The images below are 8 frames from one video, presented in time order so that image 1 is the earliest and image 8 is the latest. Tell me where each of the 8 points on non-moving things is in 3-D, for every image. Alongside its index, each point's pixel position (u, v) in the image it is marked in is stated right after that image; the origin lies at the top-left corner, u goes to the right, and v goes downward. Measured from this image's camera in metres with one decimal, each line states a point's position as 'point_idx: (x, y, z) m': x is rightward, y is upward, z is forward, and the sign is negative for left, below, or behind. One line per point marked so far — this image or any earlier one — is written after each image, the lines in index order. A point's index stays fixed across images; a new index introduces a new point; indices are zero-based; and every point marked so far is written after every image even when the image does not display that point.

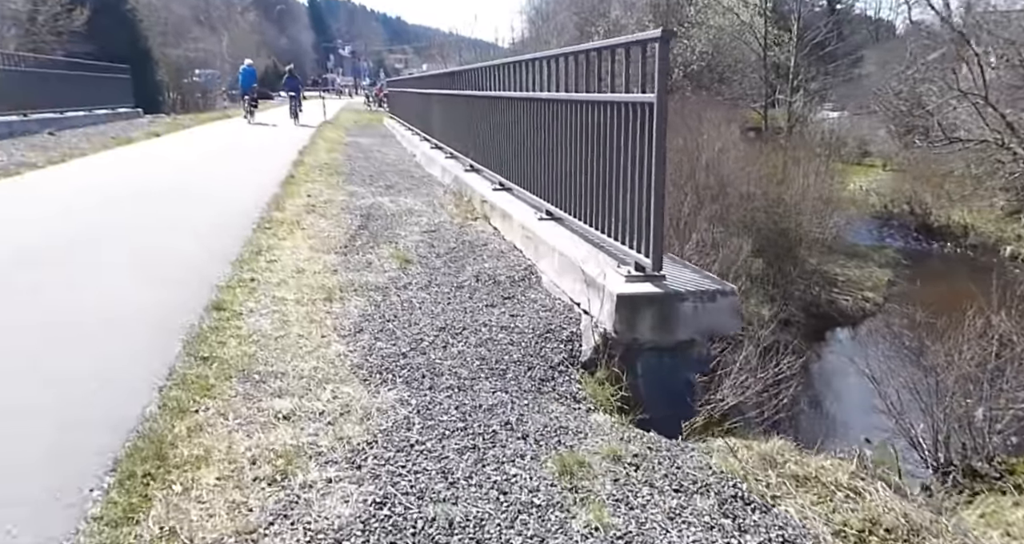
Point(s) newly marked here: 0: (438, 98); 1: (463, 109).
0: (-1.1, +2.8, +13.7) m
1: (-0.6, +2.1, +10.9) m
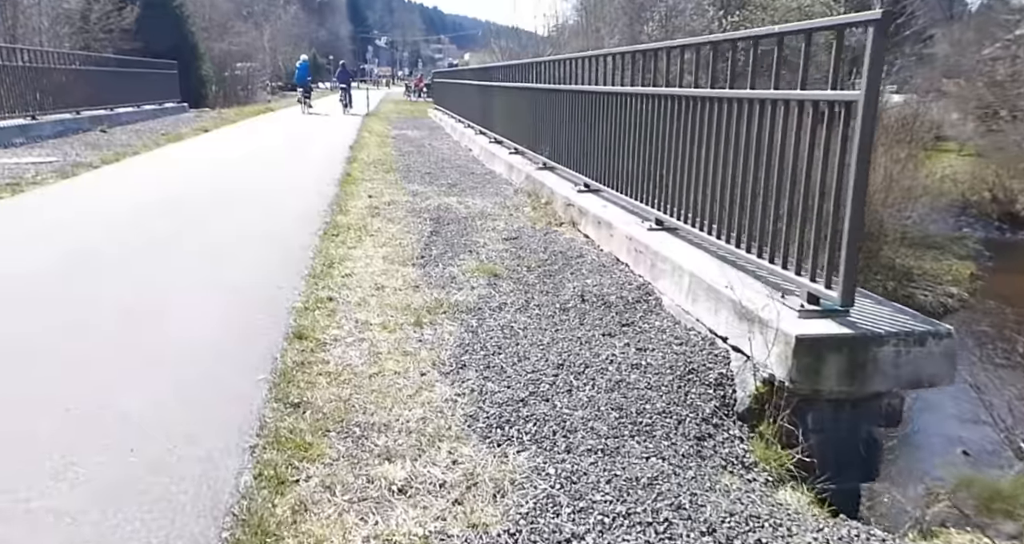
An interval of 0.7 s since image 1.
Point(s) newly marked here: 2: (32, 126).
0: (-0.1, +2.8, +13.2) m
1: (+0.2, +2.1, +10.4) m
2: (-8.7, +2.7, +15.1) m
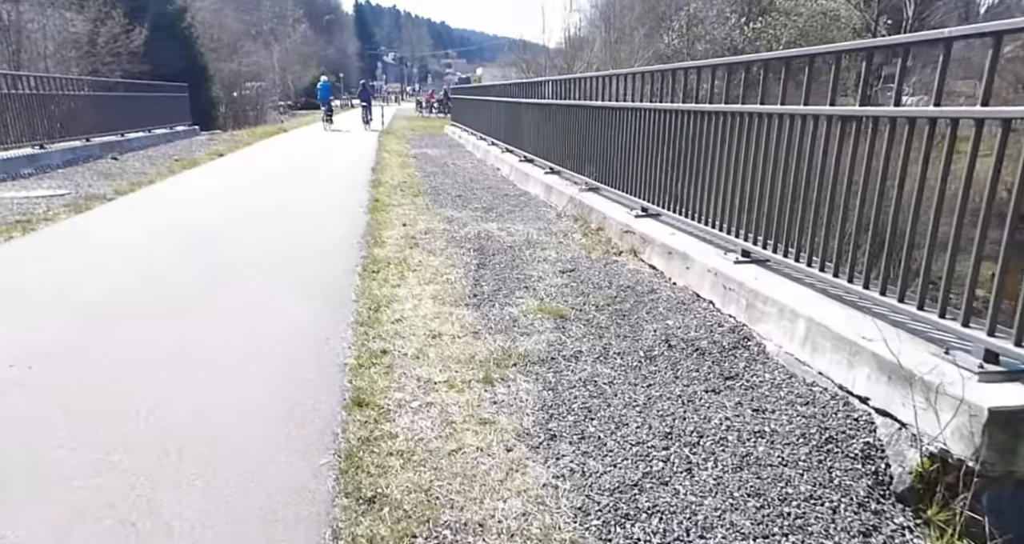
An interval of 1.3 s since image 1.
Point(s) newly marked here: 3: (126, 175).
0: (+0.3, +2.5, +12.8) m
1: (+0.6, +1.8, +10.0) m
2: (-8.2, +2.0, +14.9) m
3: (-6.2, +1.5, +13.7) m
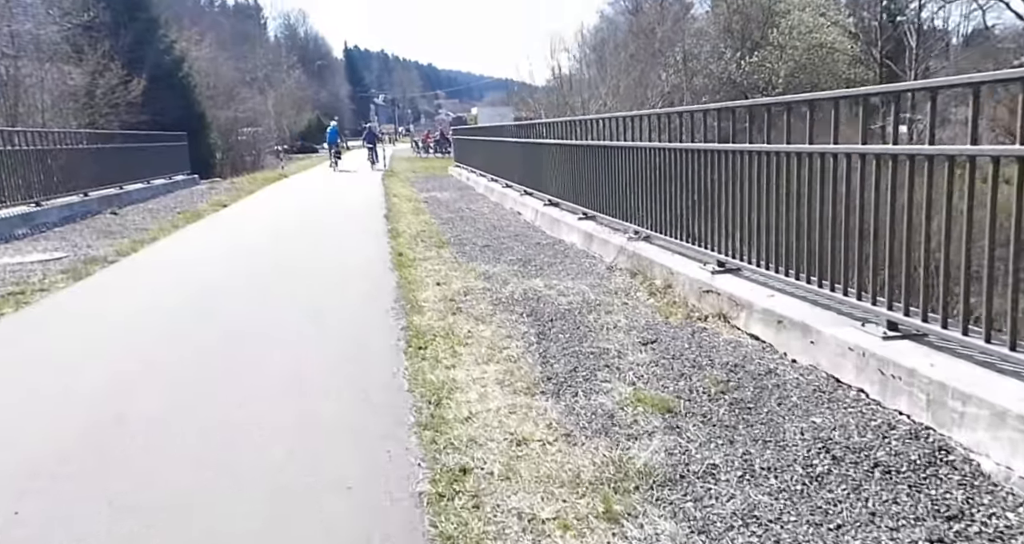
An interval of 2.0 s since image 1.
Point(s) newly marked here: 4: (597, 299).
0: (+0.6, +1.8, +12.0) m
1: (+1.0, +1.2, +9.2) m
2: (-7.9, +1.0, +14.1) m
3: (-5.9, +0.6, +12.9) m
4: (+0.6, -0.2, +6.1) m
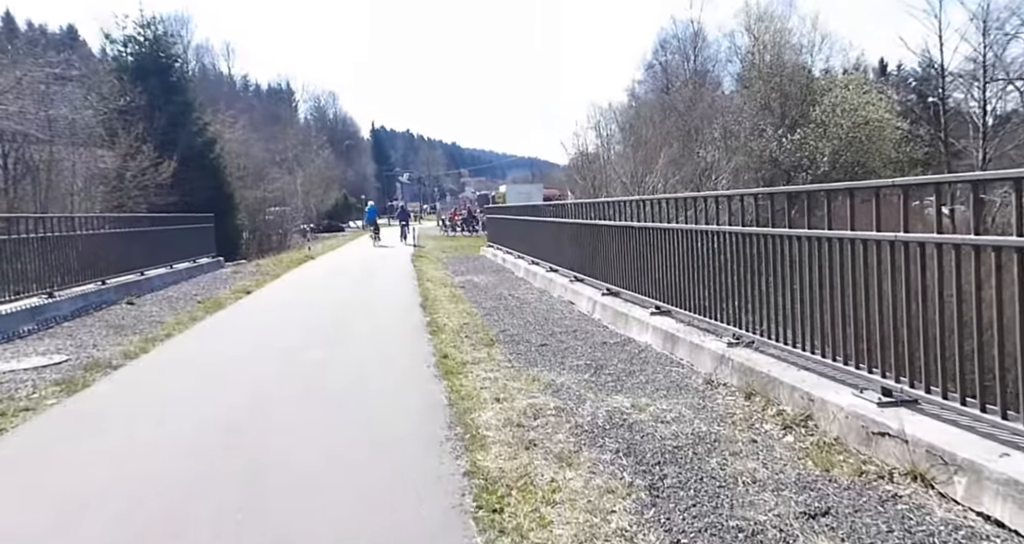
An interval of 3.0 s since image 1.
0: (+1.3, +0.5, +10.8) m
1: (+1.6, +0.2, +7.9) m
2: (-7.1, -0.5, +13.0) m
3: (-5.2, -0.8, +11.7) m
4: (+1.1, -0.9, +4.8) m
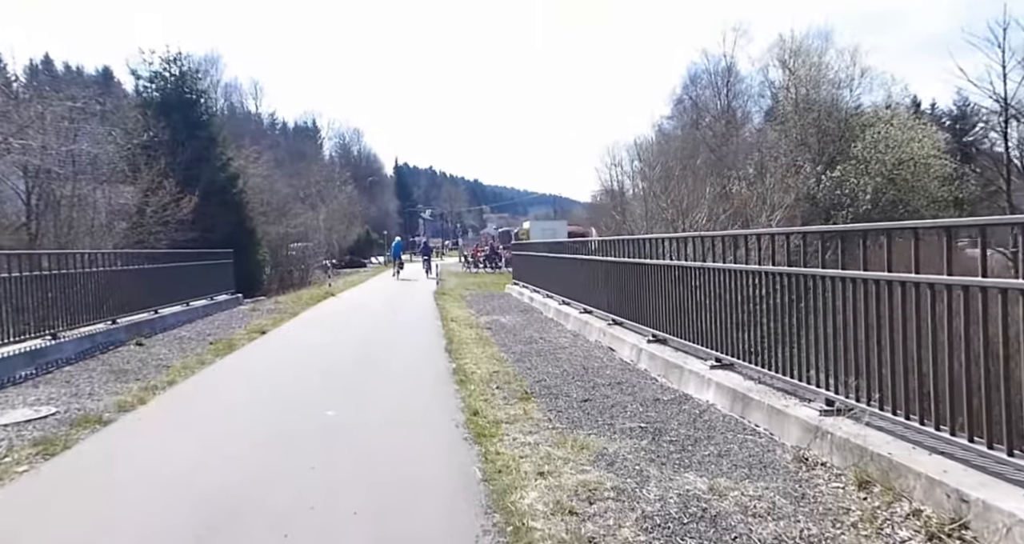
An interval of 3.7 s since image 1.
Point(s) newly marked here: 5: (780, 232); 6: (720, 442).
0: (+1.7, 0.0, +9.8) m
1: (+1.9, -0.2, +6.9) m
2: (-6.6, -1.1, +12.2) m
3: (-4.7, -1.3, +10.8) m
4: (+1.4, -1.2, +3.7) m
5: (+2.0, +0.3, +6.9) m
6: (+1.4, -1.1, +5.7) m
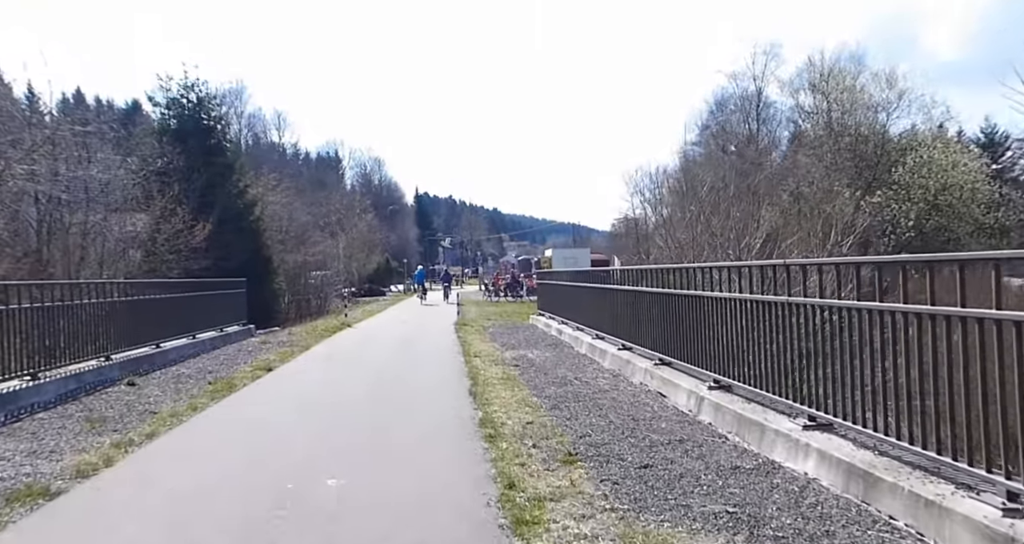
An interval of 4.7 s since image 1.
0: (+2.1, -0.3, +8.3) m
1: (+2.2, -0.4, +5.4) m
2: (-6.2, -1.5, +10.9) m
3: (-4.3, -1.6, +9.5) m
4: (+1.6, -1.3, +2.2) m
5: (+2.3, +0.1, +5.4) m
6: (+1.7, -1.3, +4.2) m
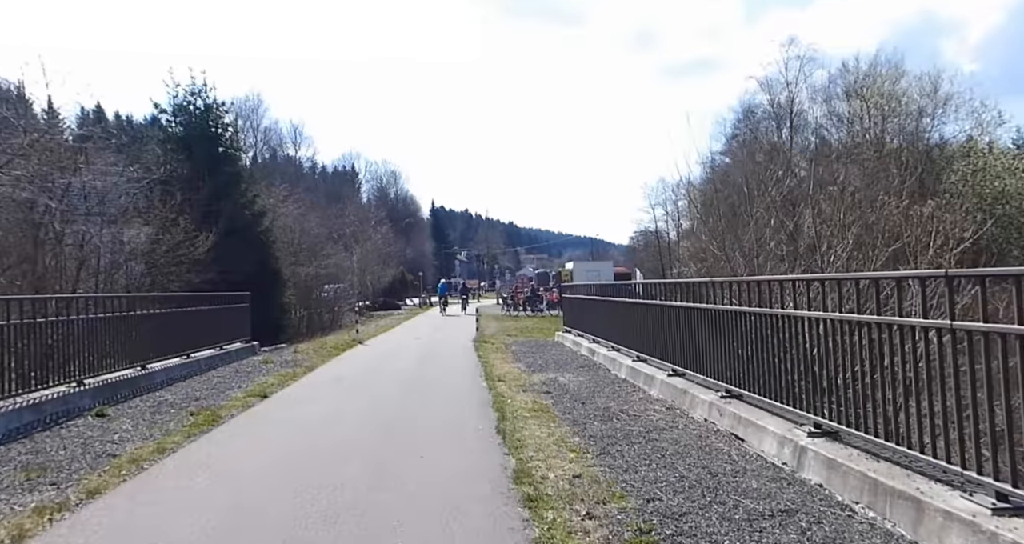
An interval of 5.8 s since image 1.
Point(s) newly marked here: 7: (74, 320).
0: (+2.4, -0.4, +6.4) m
1: (+2.5, -0.5, +3.5) m
2: (-5.8, -1.6, +9.1) m
3: (-4.0, -1.8, +7.6) m
4: (+1.8, -1.3, +0.3) m
5: (+2.5, 0.0, +3.5) m
6: (+1.9, -1.4, +2.3) m
7: (-6.5, -0.7, +12.6) m
